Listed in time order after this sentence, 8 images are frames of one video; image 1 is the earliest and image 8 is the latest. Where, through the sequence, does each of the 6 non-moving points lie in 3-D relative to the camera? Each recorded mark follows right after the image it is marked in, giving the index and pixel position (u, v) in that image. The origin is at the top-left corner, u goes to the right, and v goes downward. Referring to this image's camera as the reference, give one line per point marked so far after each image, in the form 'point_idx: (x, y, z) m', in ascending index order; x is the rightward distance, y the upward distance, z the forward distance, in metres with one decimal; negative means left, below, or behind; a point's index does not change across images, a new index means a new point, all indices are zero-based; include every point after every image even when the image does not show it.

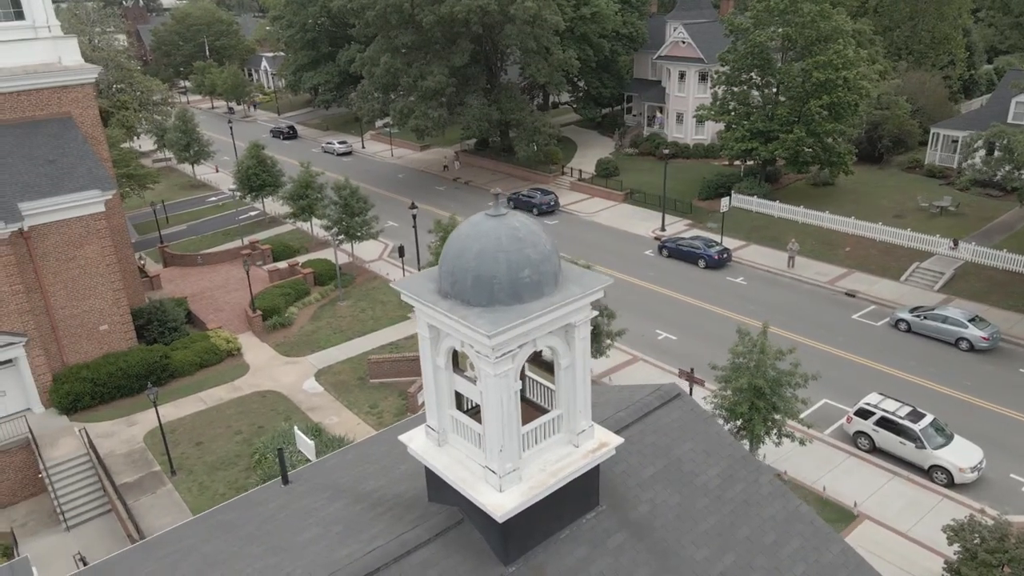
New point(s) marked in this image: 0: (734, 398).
0: (+5.3, -2.6, +17.4) m
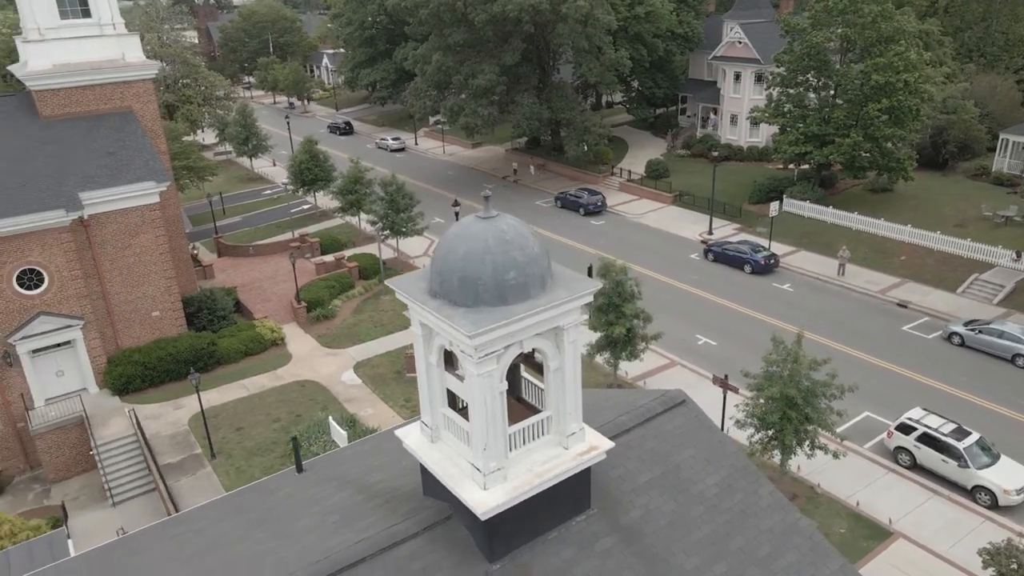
0: (+5.9, -2.8, +17.1) m
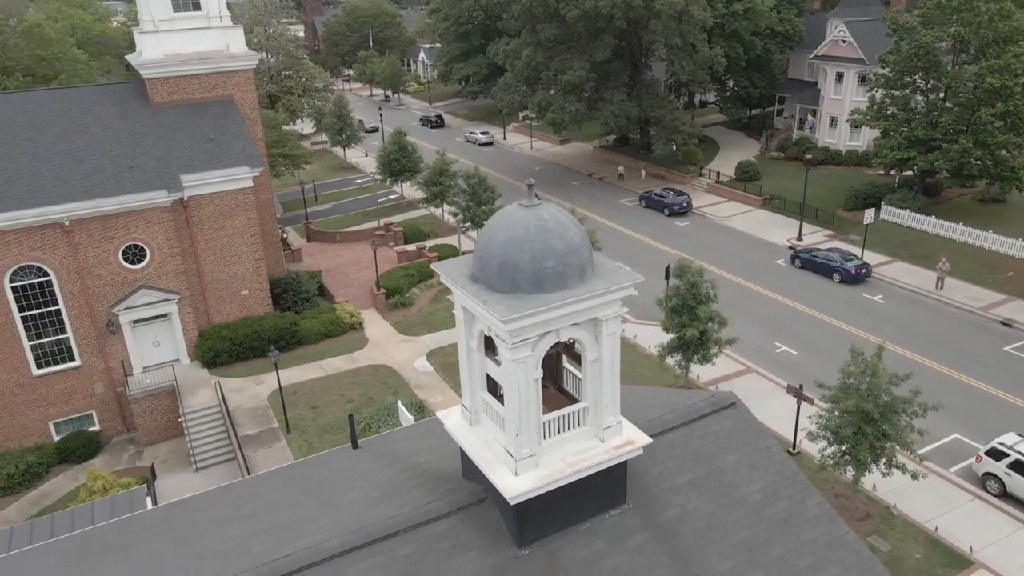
0: (+7.4, -3.0, +16.4) m
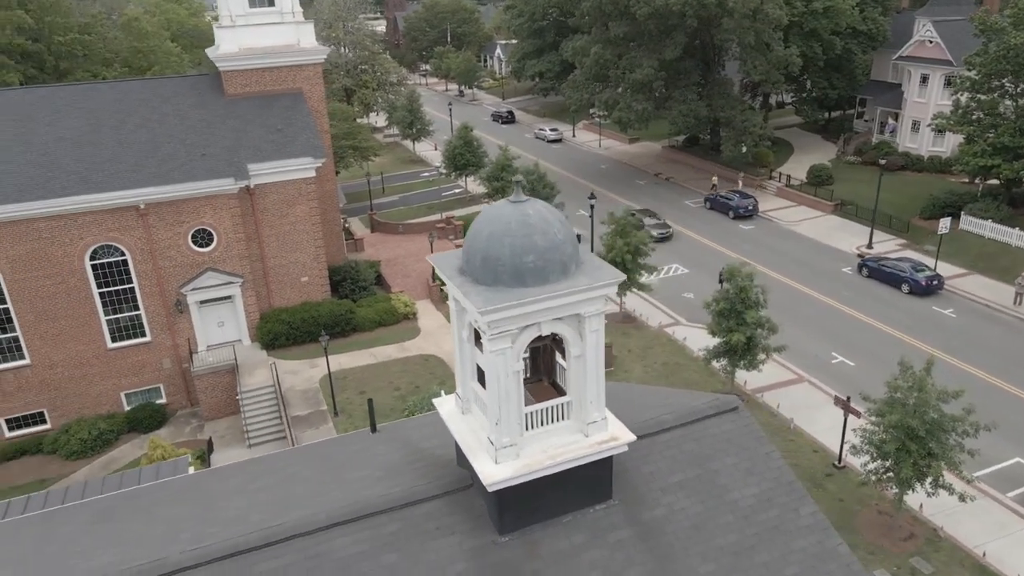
0: (+8.1, -3.2, +15.9) m
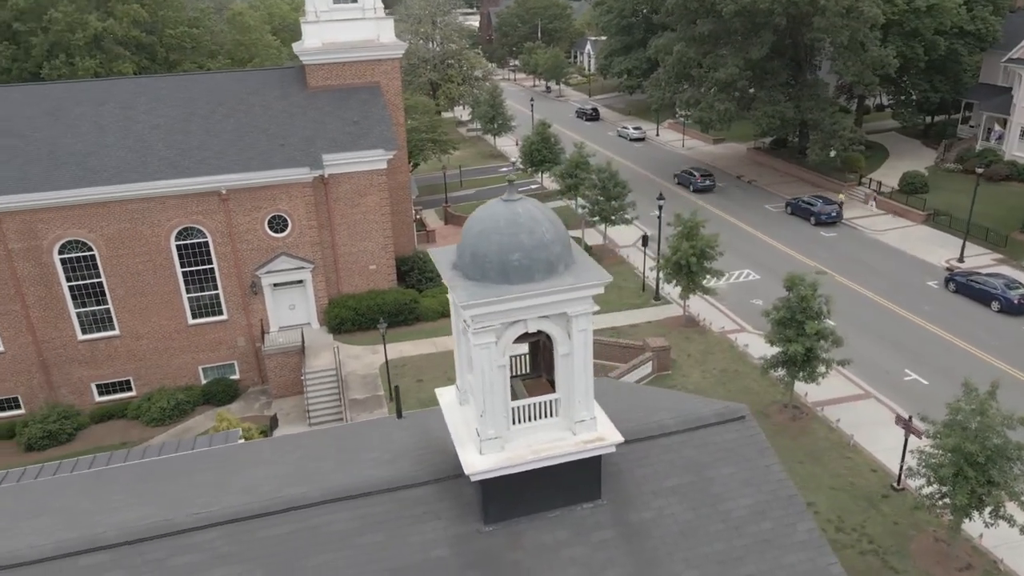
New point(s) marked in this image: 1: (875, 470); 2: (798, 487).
0: (+8.8, -3.5, +15.1) m
1: (+9.5, -4.8, +19.2) m
2: (+7.3, -5.1, +18.8) m
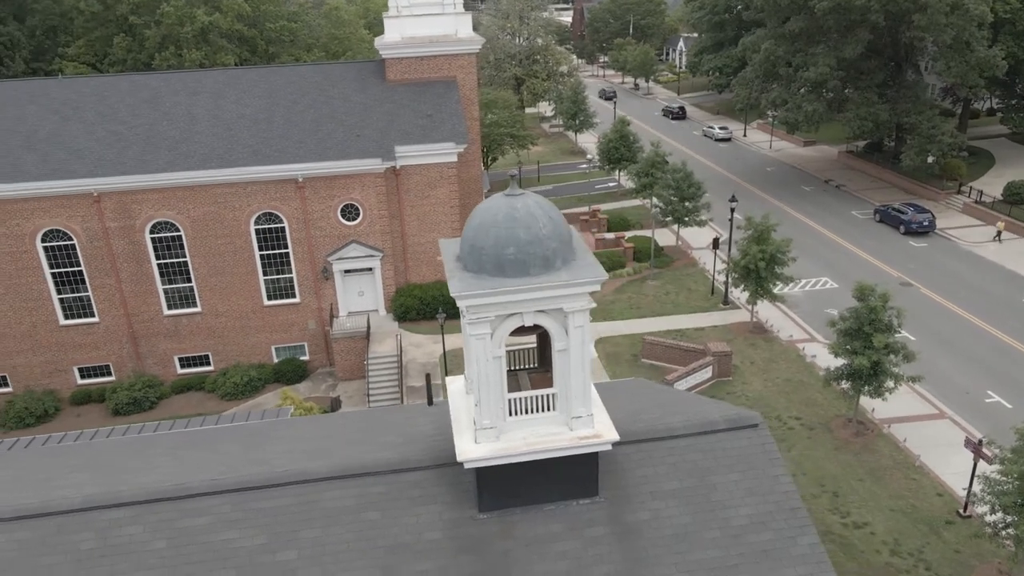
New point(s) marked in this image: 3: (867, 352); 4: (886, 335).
0: (+9.6, -3.8, +14.2) m
1: (+10.6, -5.1, +18.2) m
2: (+8.4, -5.3, +18.0) m
3: (+9.5, -1.7, +19.5) m
4: (+10.0, -1.2, +19.5) m
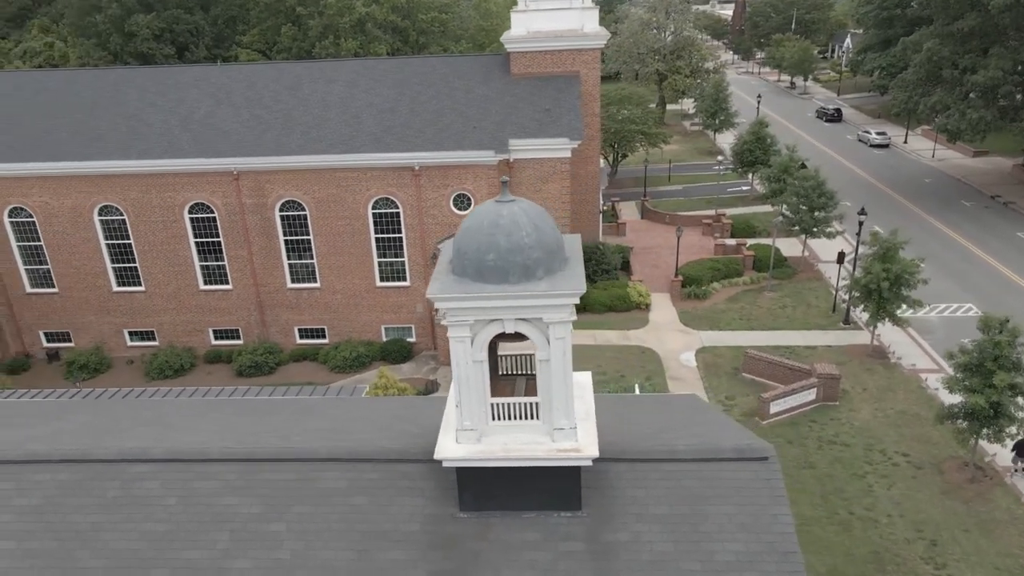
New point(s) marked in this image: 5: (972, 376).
0: (+10.4, -4.6, +12.4) m
1: (+12.1, -6.0, +16.2) m
2: (+9.8, -6.0, +16.4) m
3: (+11.4, -2.4, +17.6) m
4: (+12.0, -2.0, +17.5) m
5: (+11.3, -2.2, +18.1) m
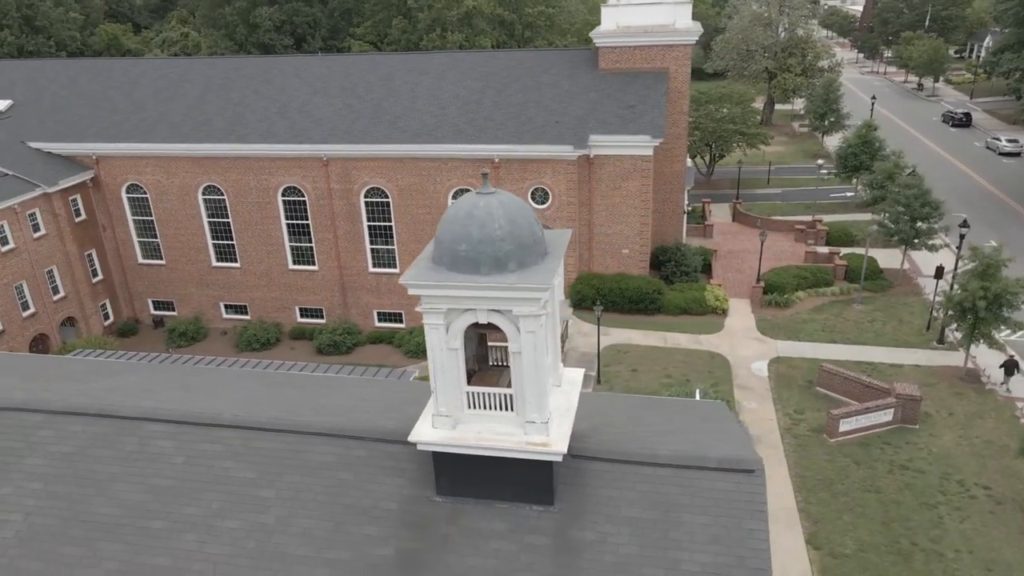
0: (+10.6, -5.1, +11.0) m
1: (+12.7, -6.6, +14.6) m
2: (+10.5, -6.5, +15.1) m
3: (+12.5, -3.0, +16.0) m
4: (+13.0, -2.6, +15.9) m
5: (+12.5, -2.7, +16.5) m
